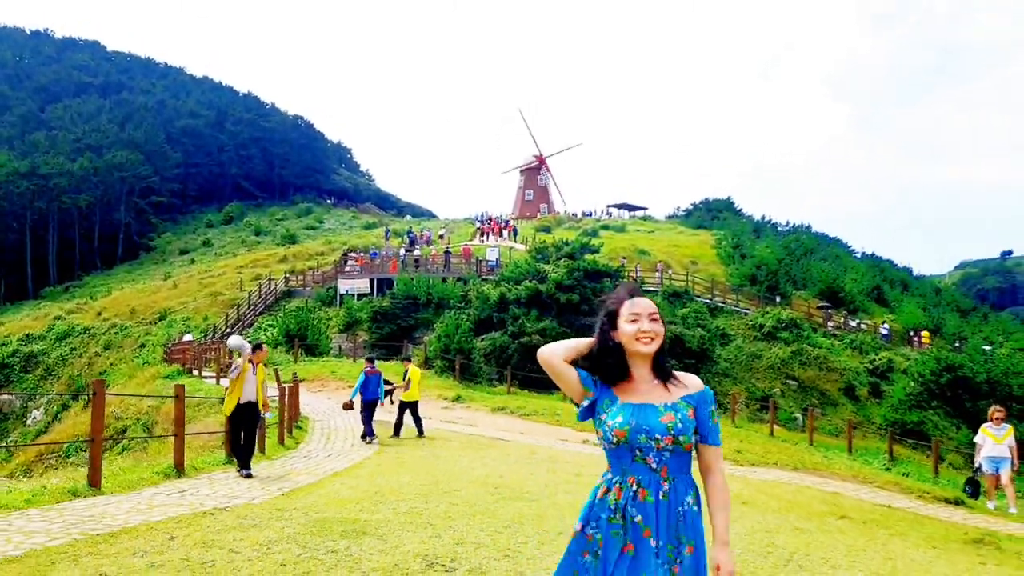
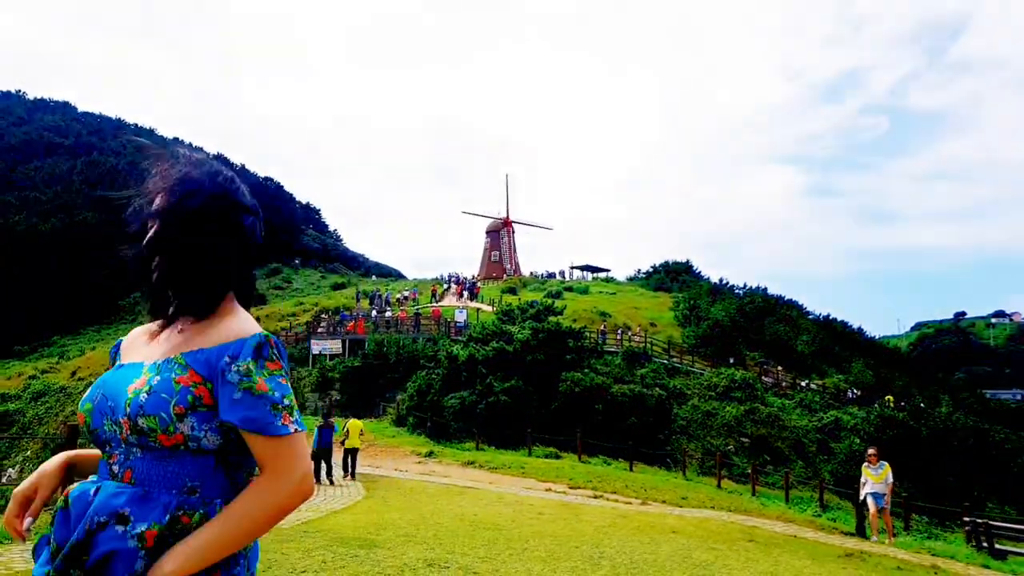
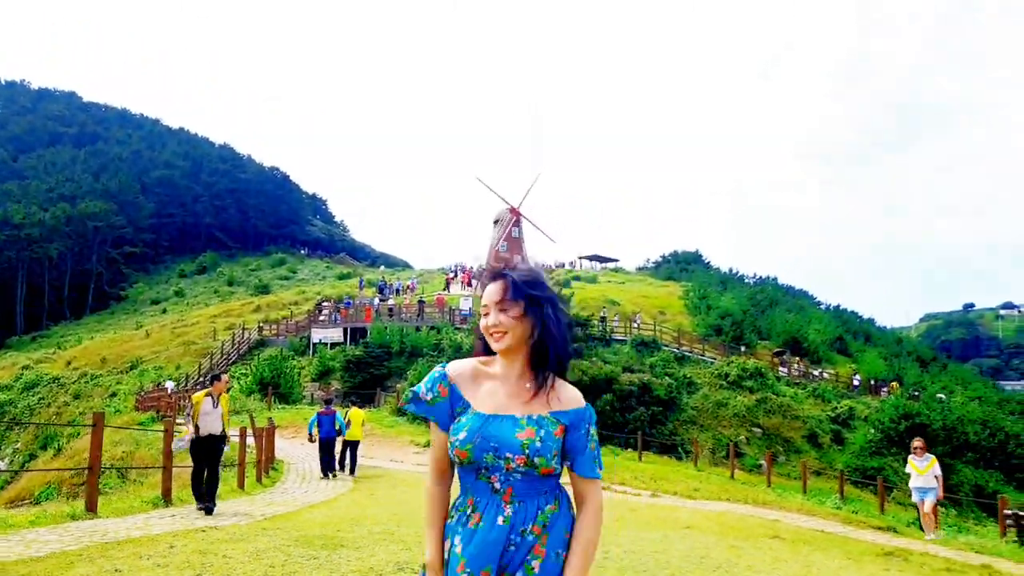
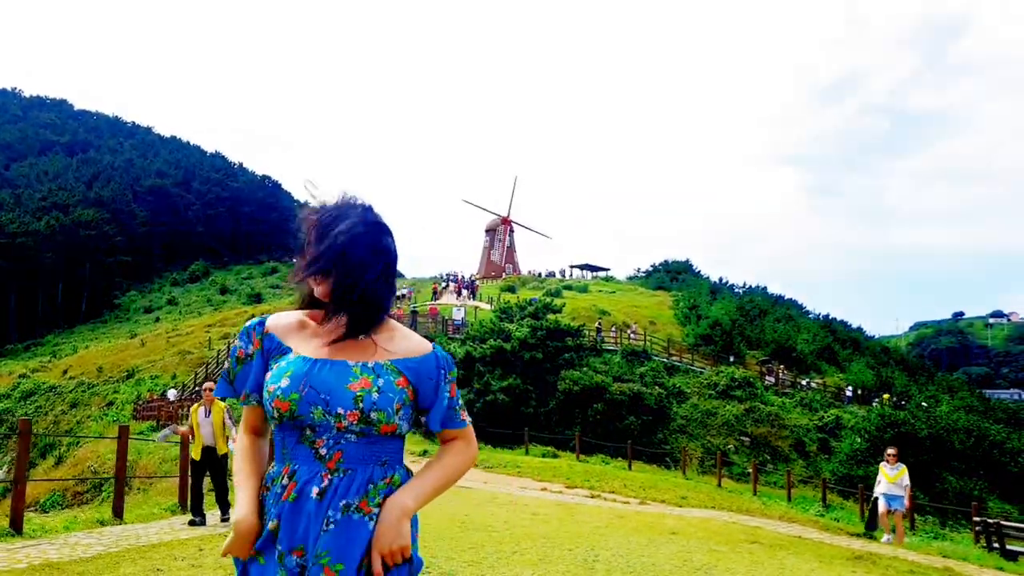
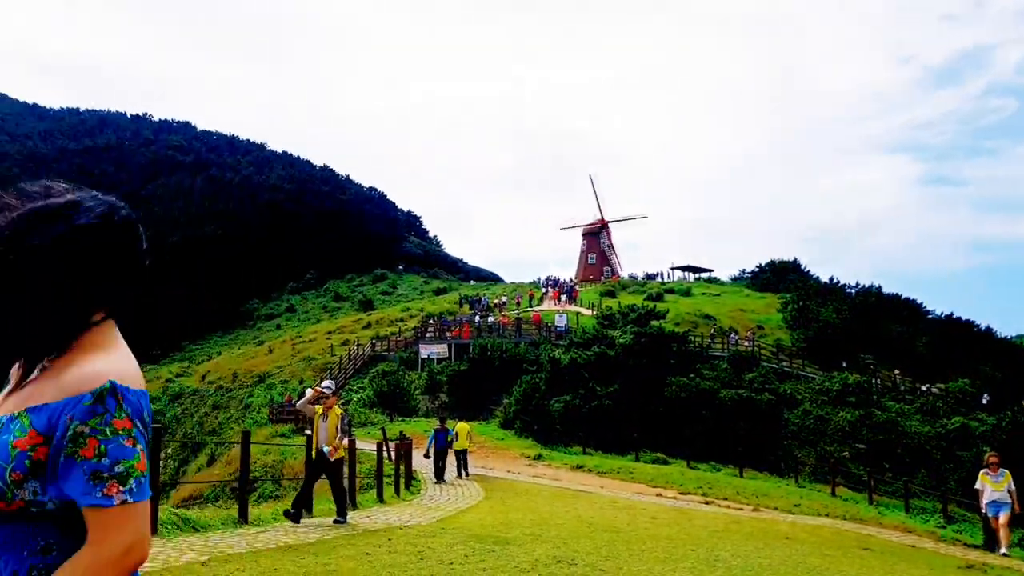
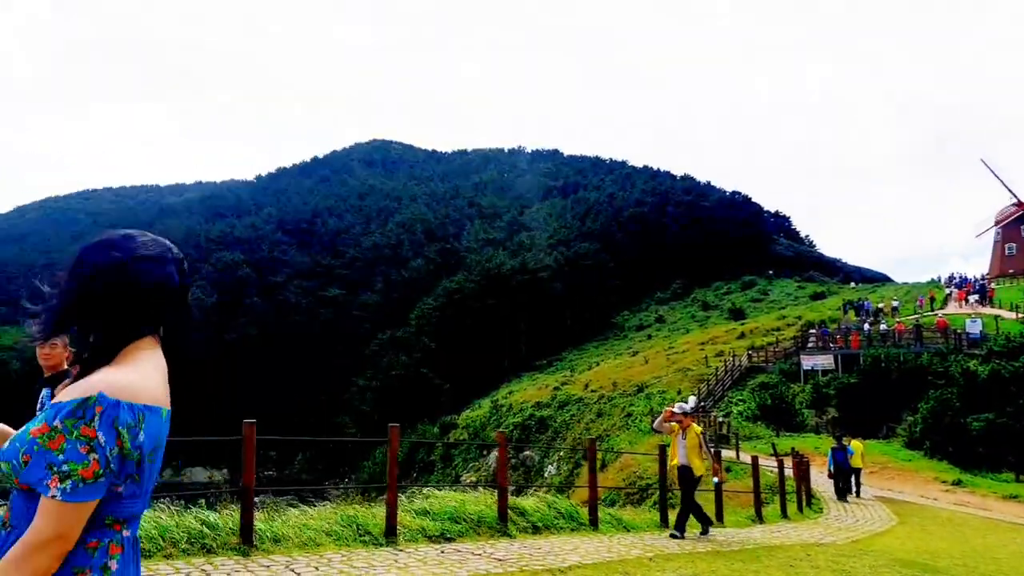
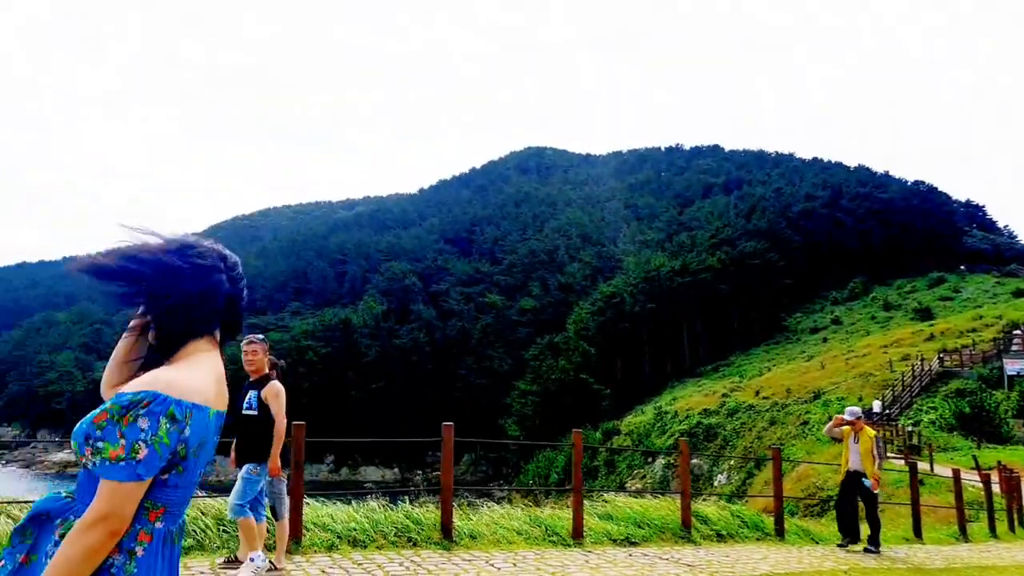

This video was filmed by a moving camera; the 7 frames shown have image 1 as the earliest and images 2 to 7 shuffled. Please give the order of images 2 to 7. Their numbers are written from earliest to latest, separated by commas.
3, 4, 2, 5, 6, 7
